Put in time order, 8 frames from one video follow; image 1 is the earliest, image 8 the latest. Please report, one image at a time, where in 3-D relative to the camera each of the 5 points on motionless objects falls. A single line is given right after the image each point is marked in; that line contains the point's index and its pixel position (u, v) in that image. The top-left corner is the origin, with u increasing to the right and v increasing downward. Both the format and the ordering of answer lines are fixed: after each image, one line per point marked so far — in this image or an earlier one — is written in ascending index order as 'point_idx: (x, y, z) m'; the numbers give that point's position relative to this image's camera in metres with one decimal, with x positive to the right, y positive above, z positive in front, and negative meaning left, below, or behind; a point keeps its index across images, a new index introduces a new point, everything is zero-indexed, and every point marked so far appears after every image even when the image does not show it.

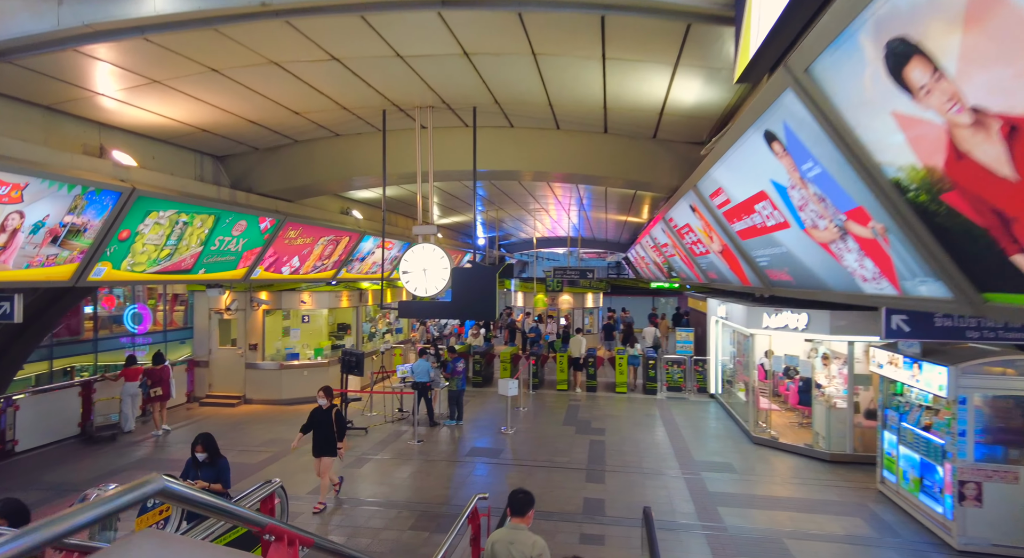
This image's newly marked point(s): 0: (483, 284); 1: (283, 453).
0: (-0.3, -0.1, +6.0) m
1: (-4.1, -3.1, +9.4) m
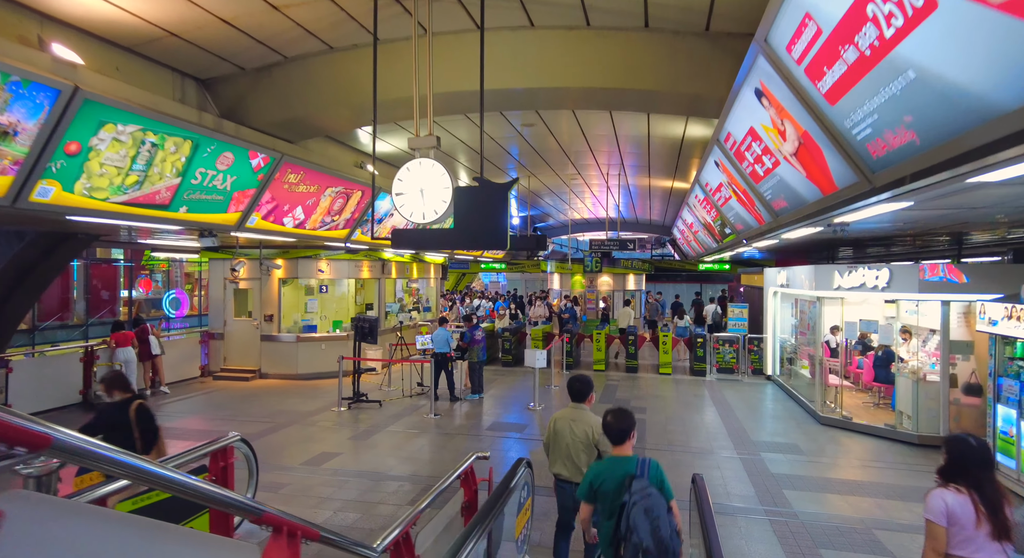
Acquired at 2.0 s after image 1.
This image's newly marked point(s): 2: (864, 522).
0: (-0.2, +0.7, +4.9) m
1: (-3.7, -2.4, +8.6) m
2: (+3.5, -2.4, +5.2) m
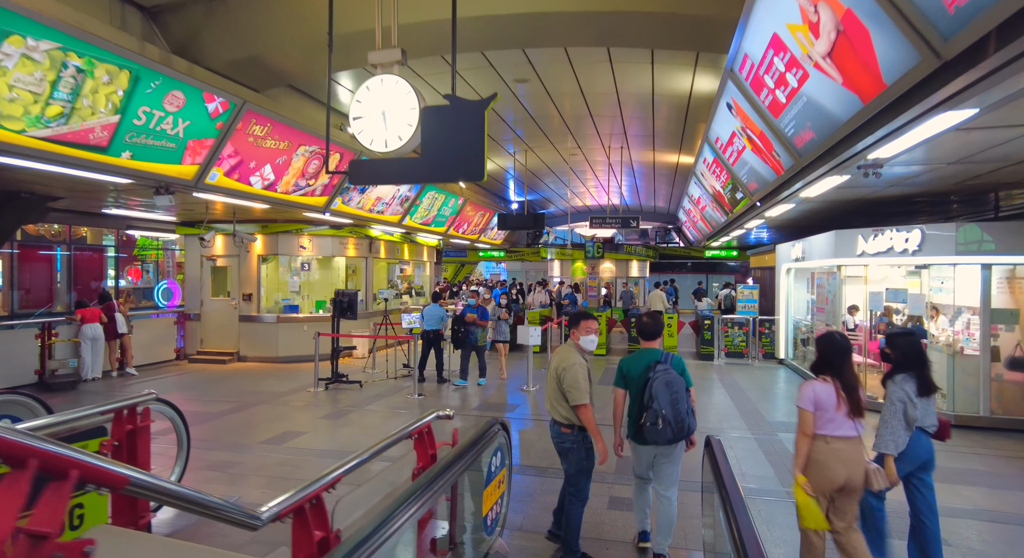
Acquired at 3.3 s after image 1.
0: (-0.4, +1.2, +4.1) m
1: (-3.9, -1.9, +7.9) m
2: (+3.3, -1.9, +4.4) m
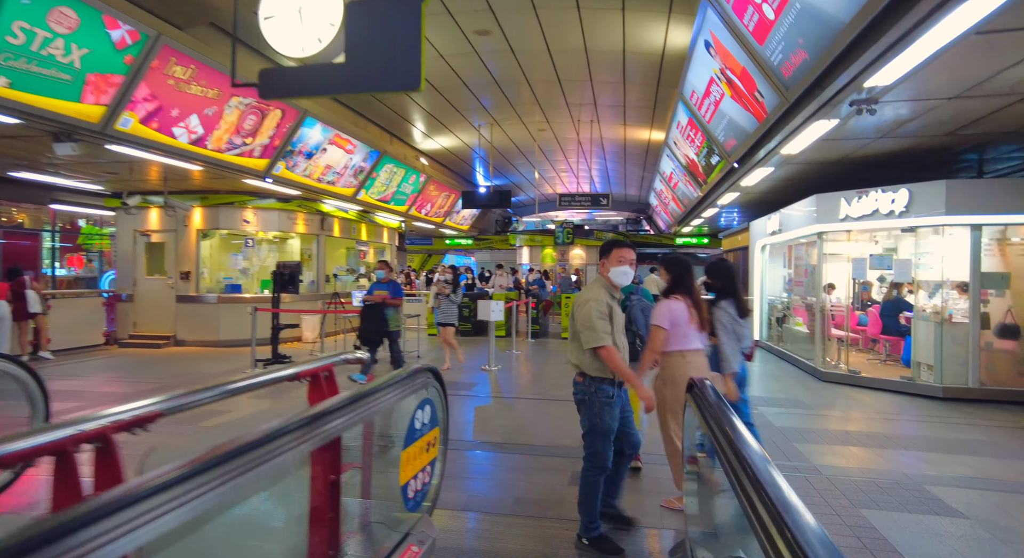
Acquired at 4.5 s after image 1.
0: (-0.7, +1.6, +3.4) m
1: (-4.4, -1.4, +7.0) m
2: (+3.0, -1.5, +3.9) m
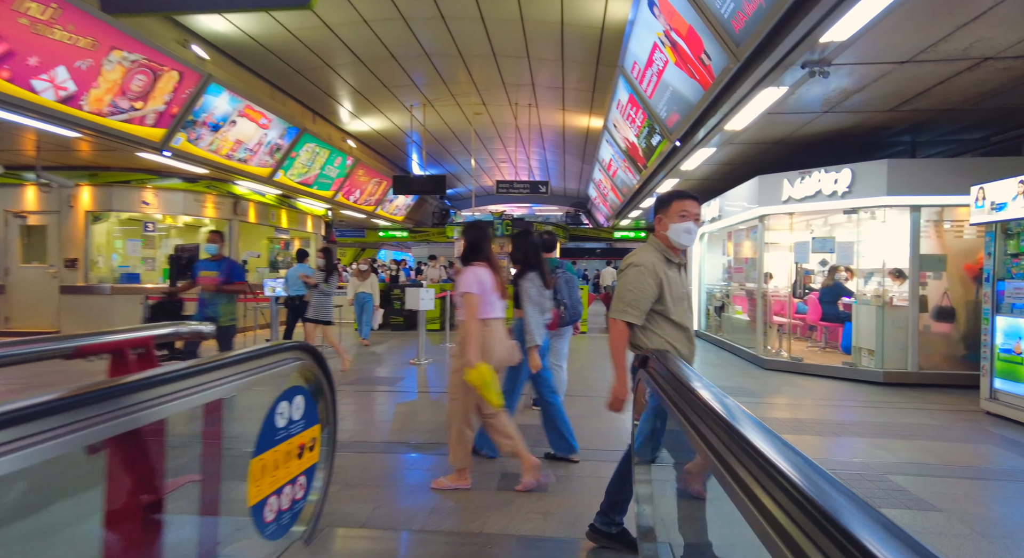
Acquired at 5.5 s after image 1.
0: (-1.2, +1.8, +2.7) m
1: (-5.2, -1.2, +5.9) m
2: (+2.4, -1.3, +3.6) m
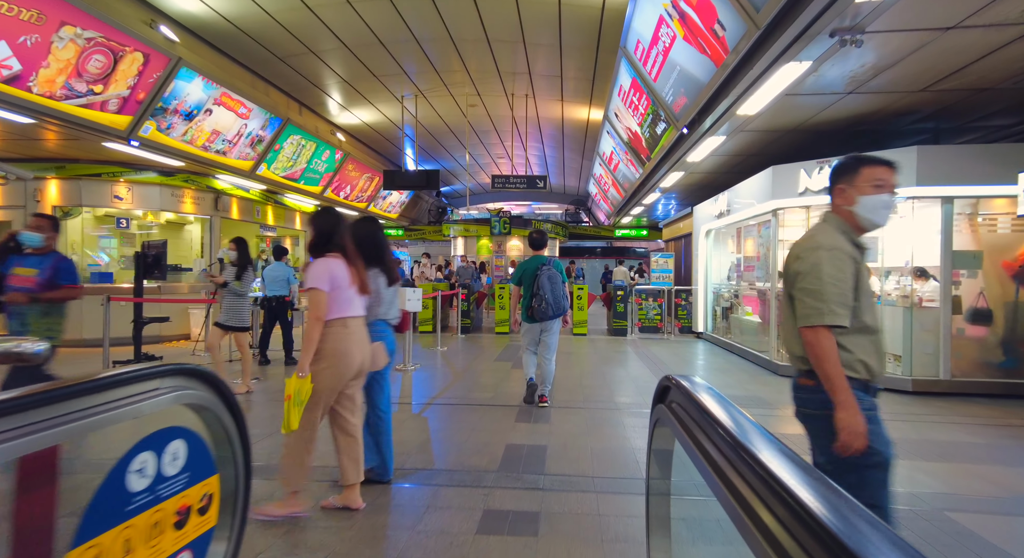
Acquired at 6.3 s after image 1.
0: (-1.3, +1.8, +2.1) m
1: (-5.3, -1.2, +5.3) m
2: (+2.3, -1.3, +3.0) m
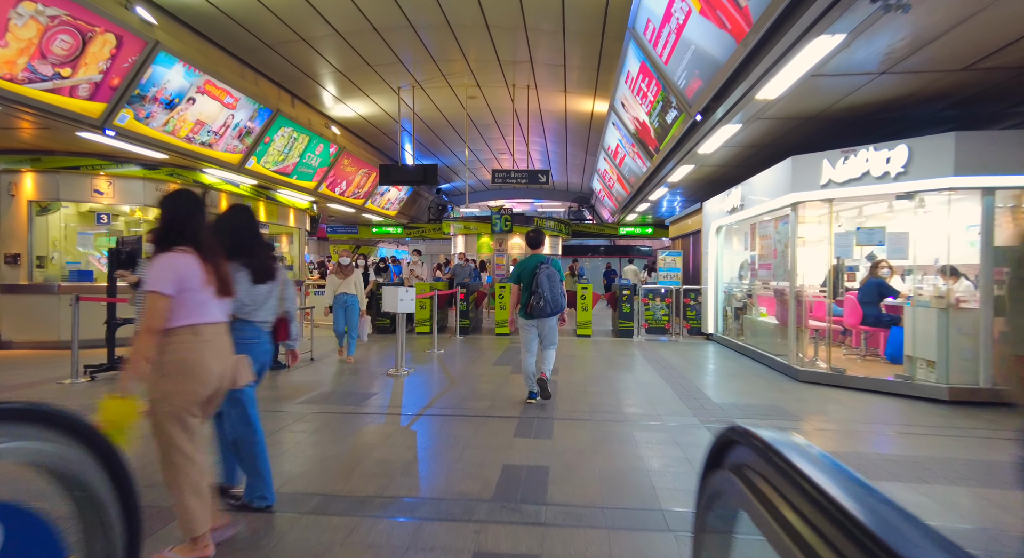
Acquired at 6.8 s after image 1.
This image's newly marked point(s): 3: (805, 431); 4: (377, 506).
0: (-1.3, +1.8, +1.7) m
1: (-5.3, -1.2, +4.9) m
2: (+2.3, -1.2, +2.5) m
3: (+2.5, -1.3, +4.4) m
4: (-0.7, -1.3, +2.9) m
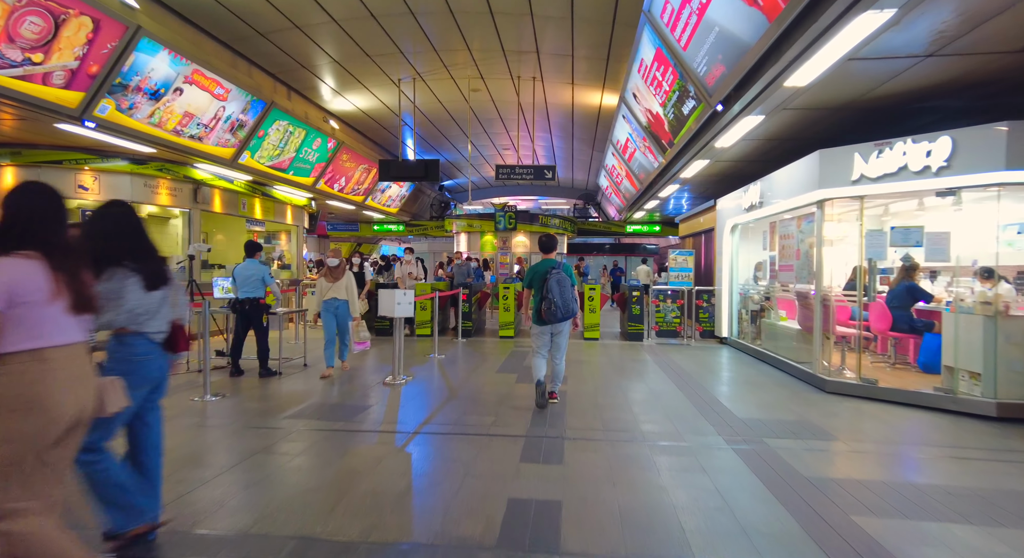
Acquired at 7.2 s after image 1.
0: (-1.3, +1.8, +1.2) m
1: (-5.3, -1.2, +4.5) m
2: (+2.3, -1.3, +2.1) m
3: (+2.5, -1.3, +4.0) m
4: (-0.7, -1.3, +2.5) m
